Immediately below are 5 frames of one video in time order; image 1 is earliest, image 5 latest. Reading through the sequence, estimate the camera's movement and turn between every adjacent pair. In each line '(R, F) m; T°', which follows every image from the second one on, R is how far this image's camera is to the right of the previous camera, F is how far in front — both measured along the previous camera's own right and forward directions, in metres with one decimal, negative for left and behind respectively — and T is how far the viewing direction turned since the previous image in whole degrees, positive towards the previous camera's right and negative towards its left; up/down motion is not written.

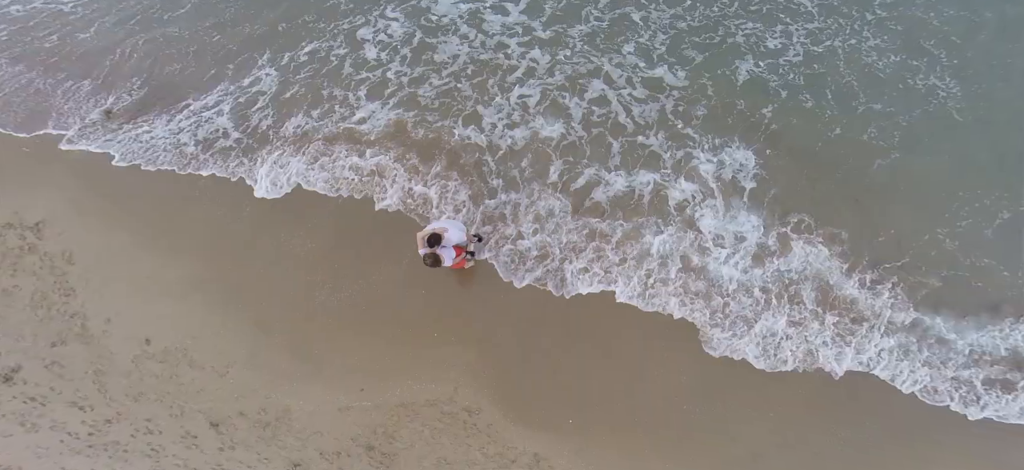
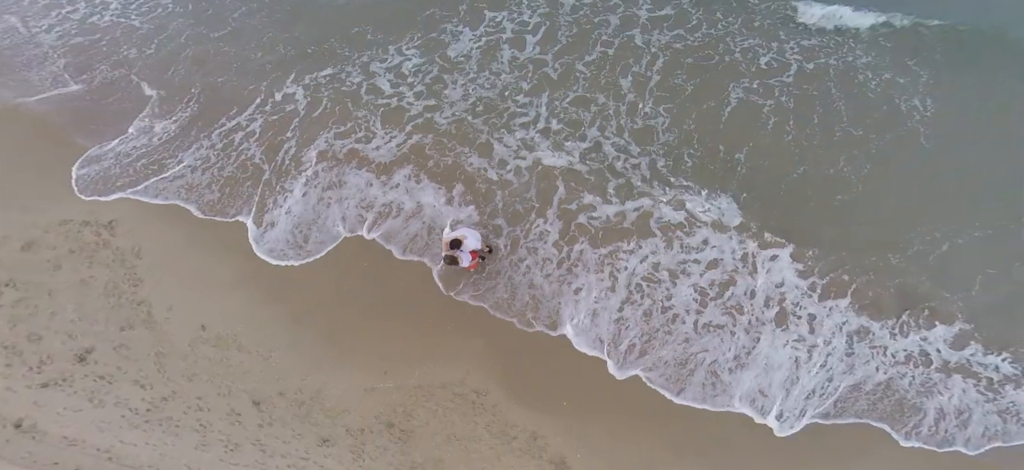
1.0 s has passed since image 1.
(+0.5, -1.2) m; -3°
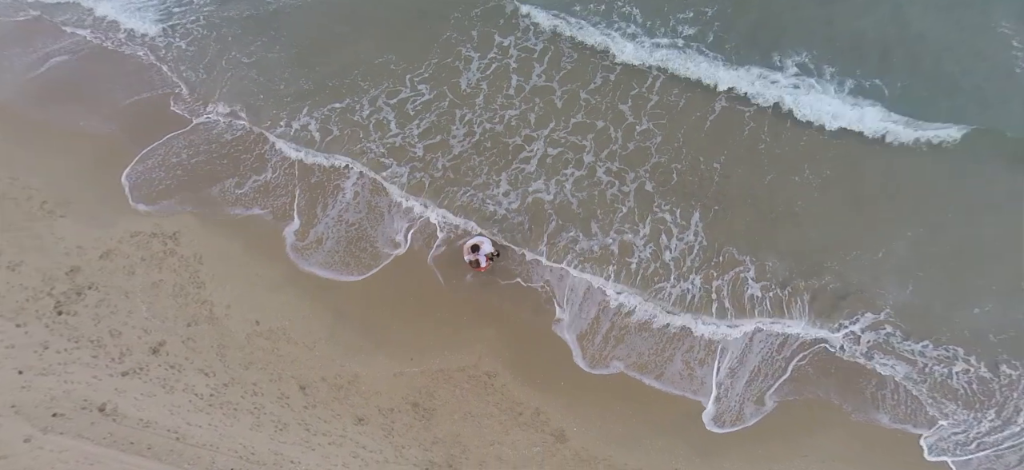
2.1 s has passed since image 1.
(+0.5, -1.7) m; -3°
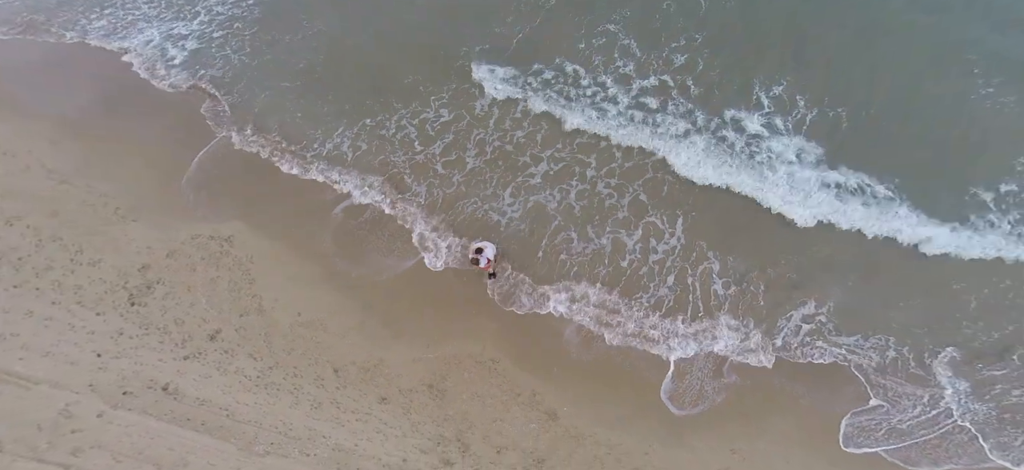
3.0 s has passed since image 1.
(+0.7, -2.0) m; -3°
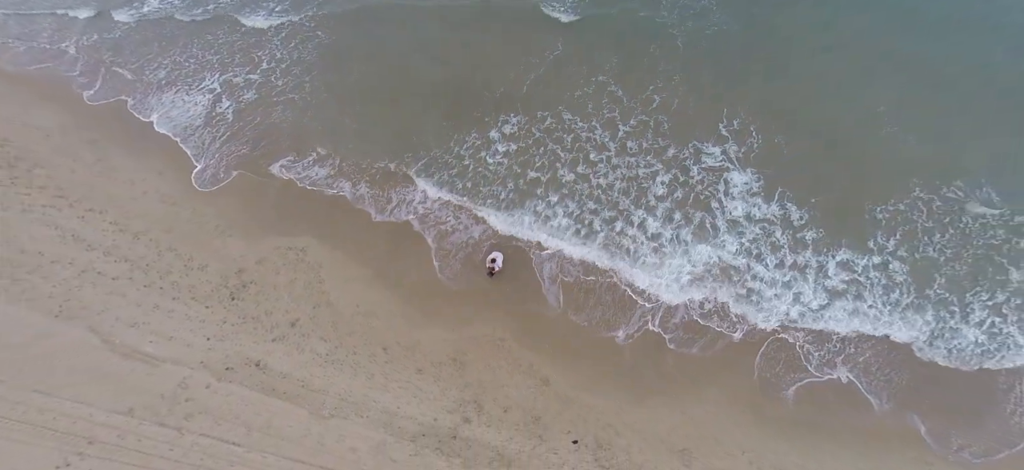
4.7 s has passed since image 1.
(+1.7, -4.3) m; -5°
